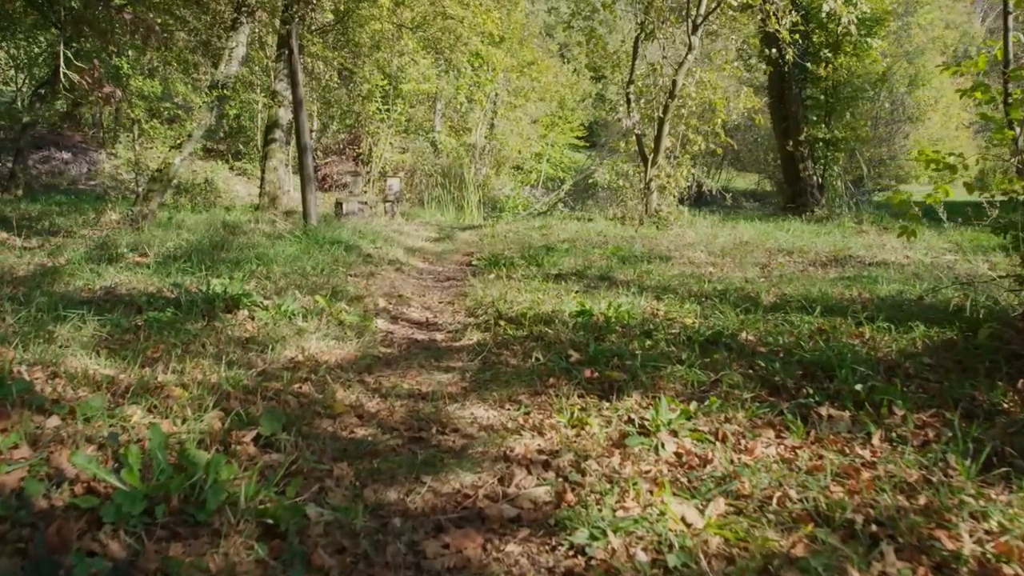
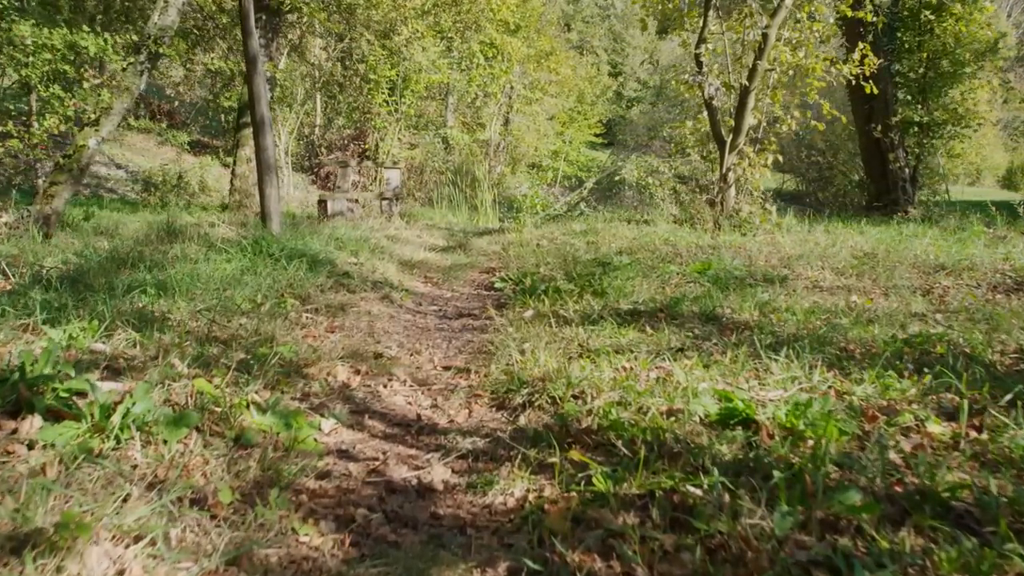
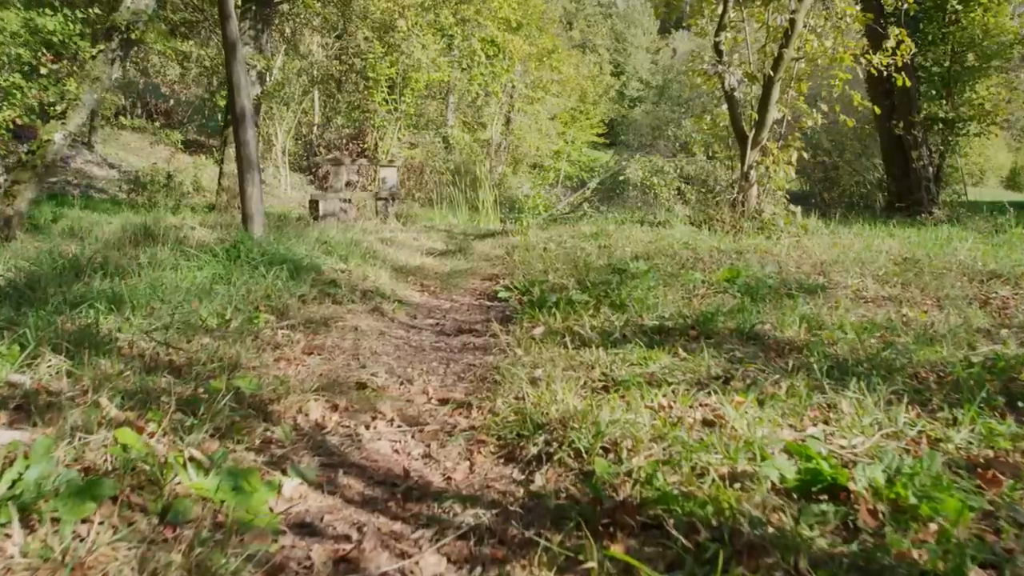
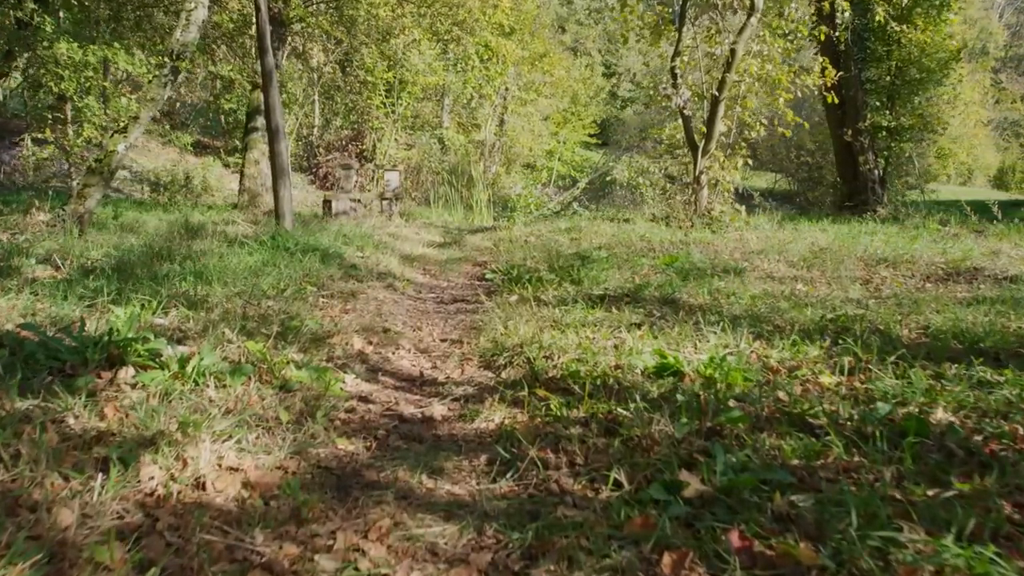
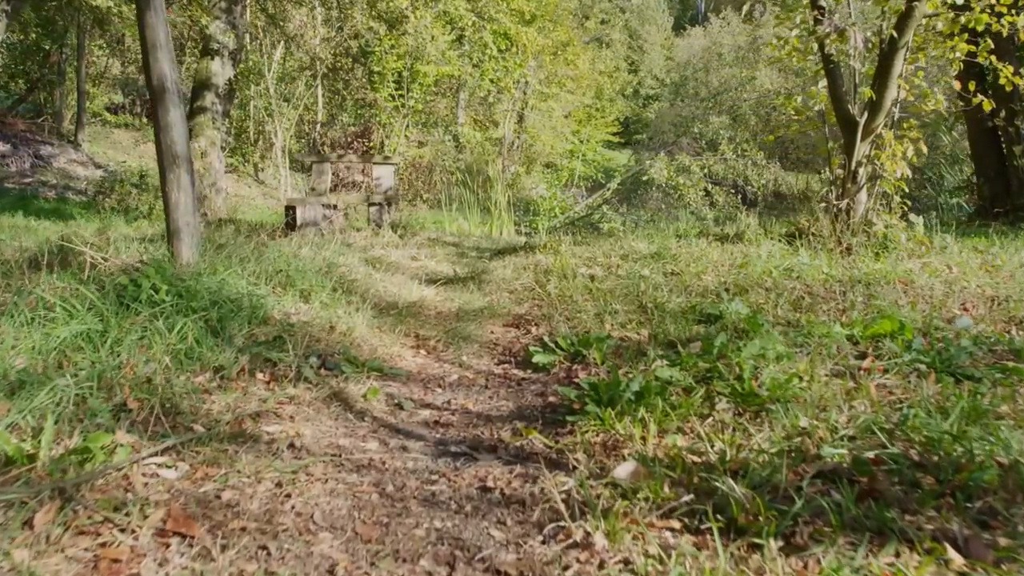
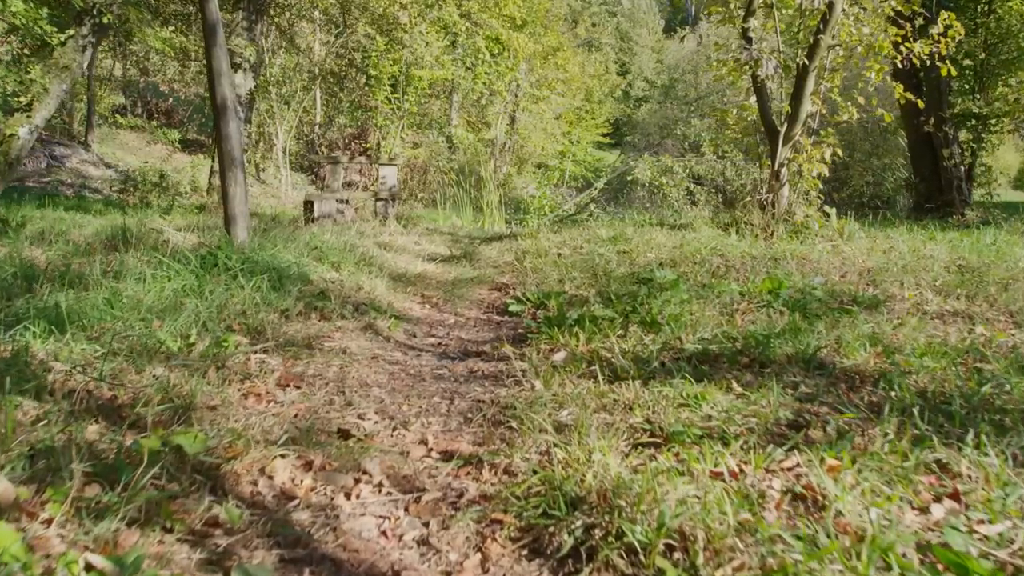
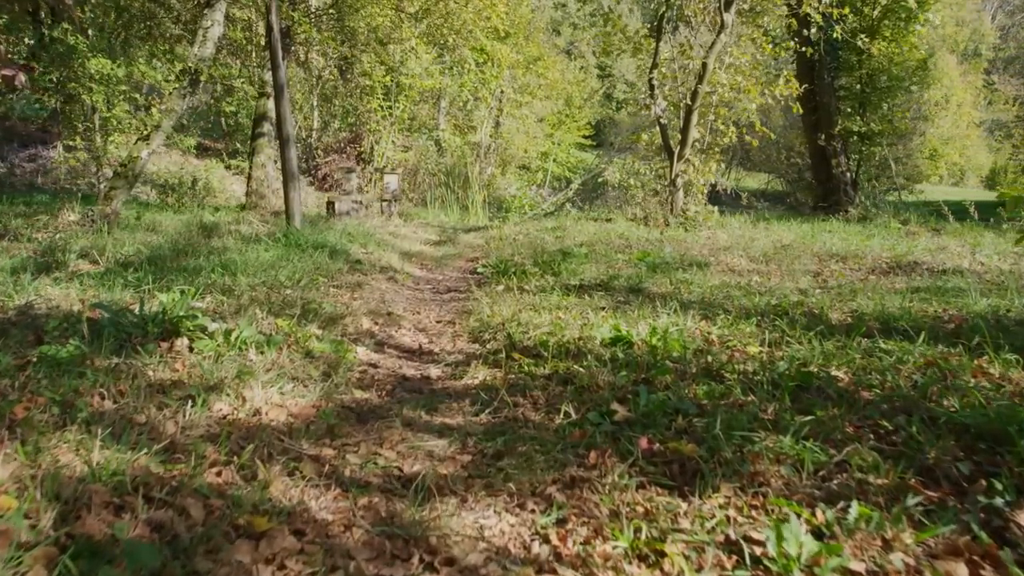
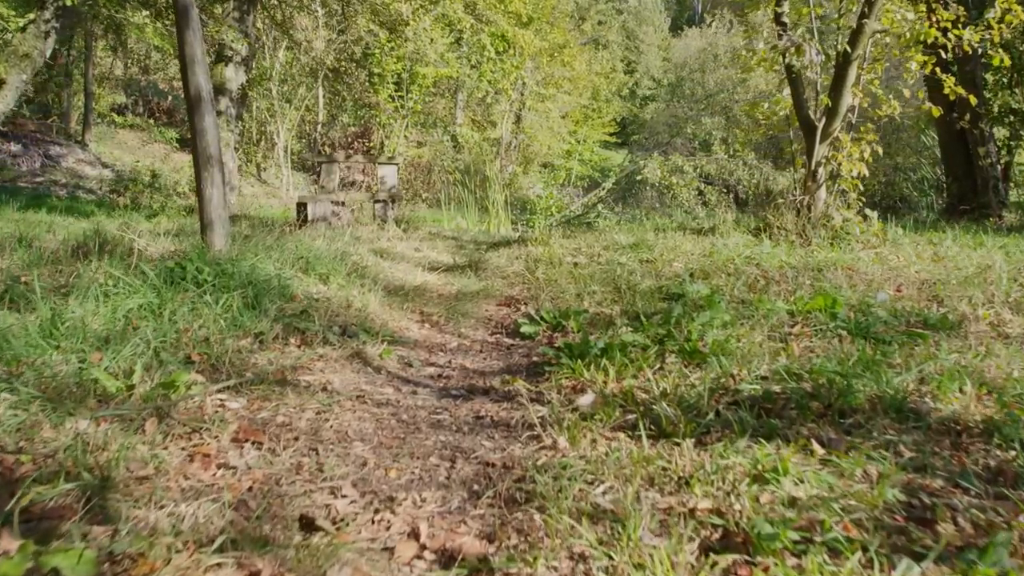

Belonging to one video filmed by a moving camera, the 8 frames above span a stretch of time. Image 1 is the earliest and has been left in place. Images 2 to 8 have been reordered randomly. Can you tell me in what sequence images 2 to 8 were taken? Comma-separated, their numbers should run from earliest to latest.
7, 4, 2, 3, 6, 8, 5
